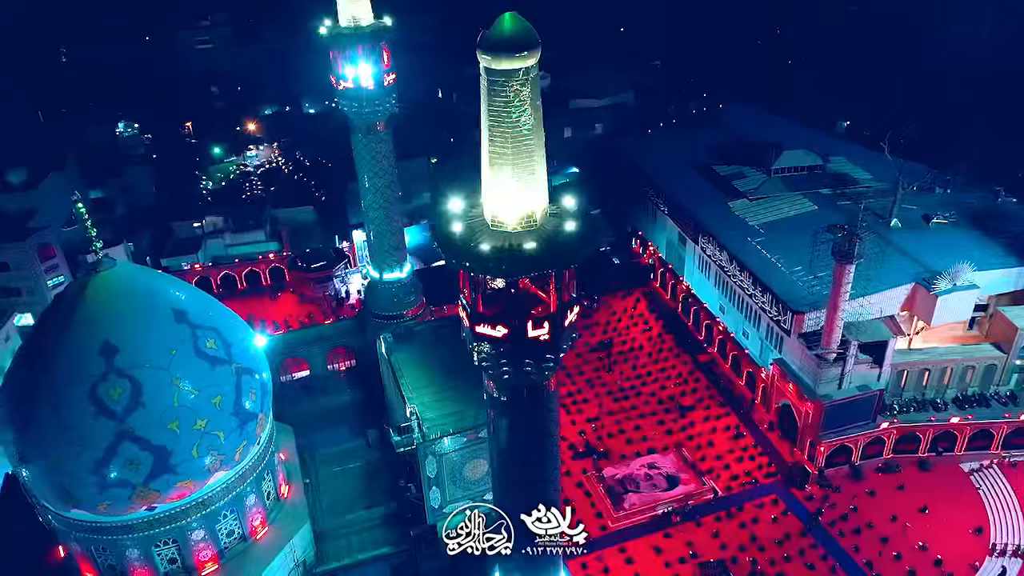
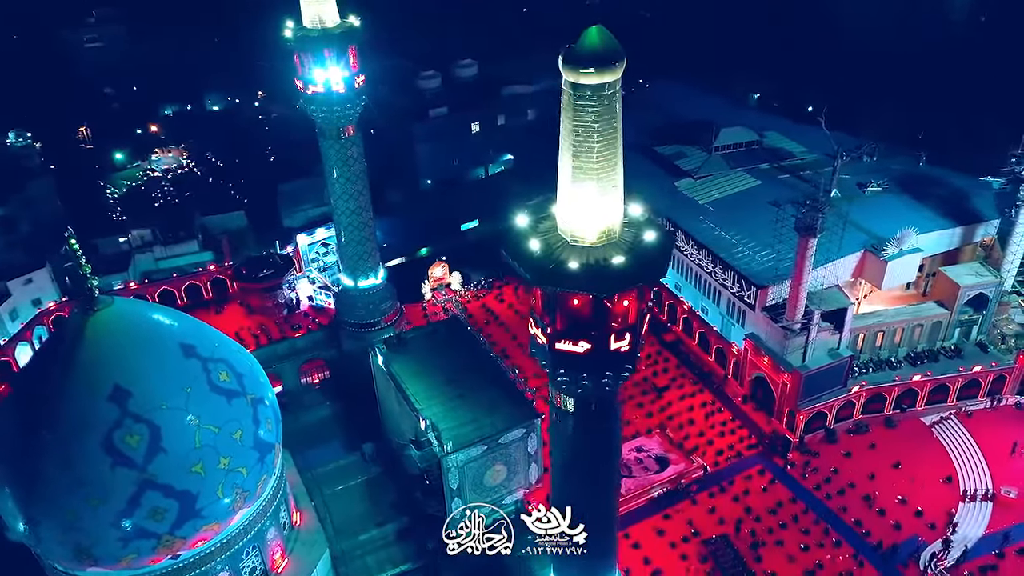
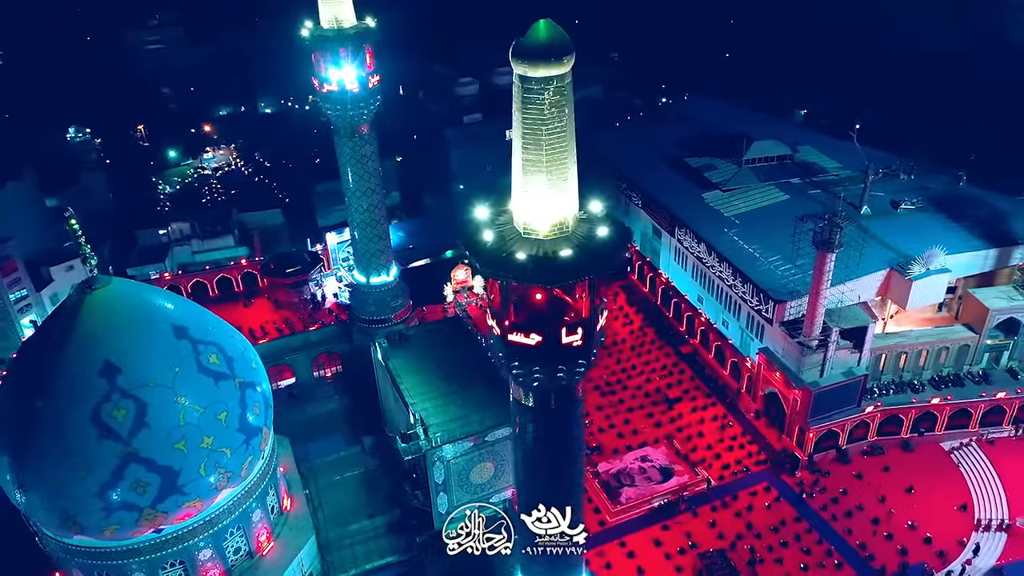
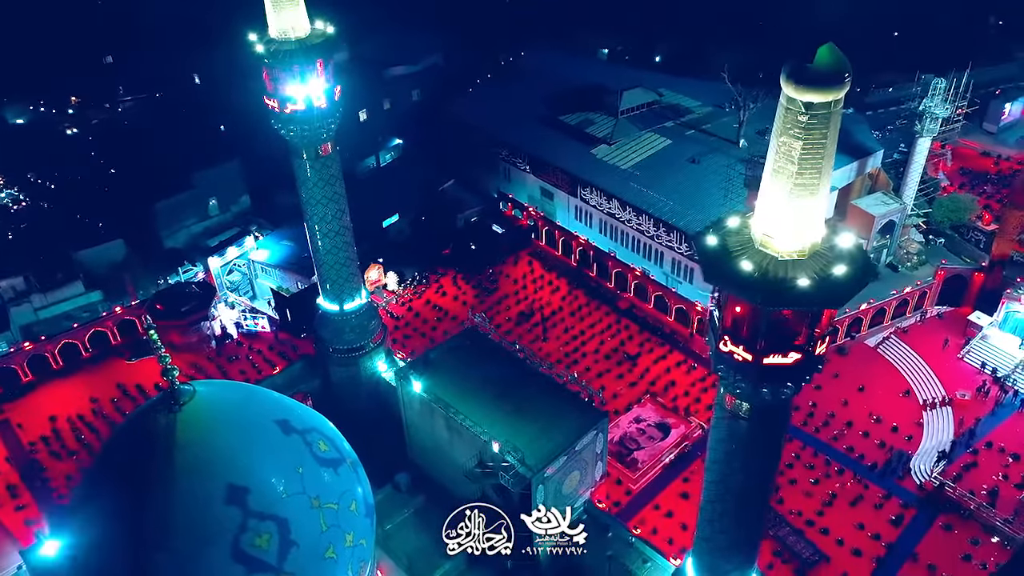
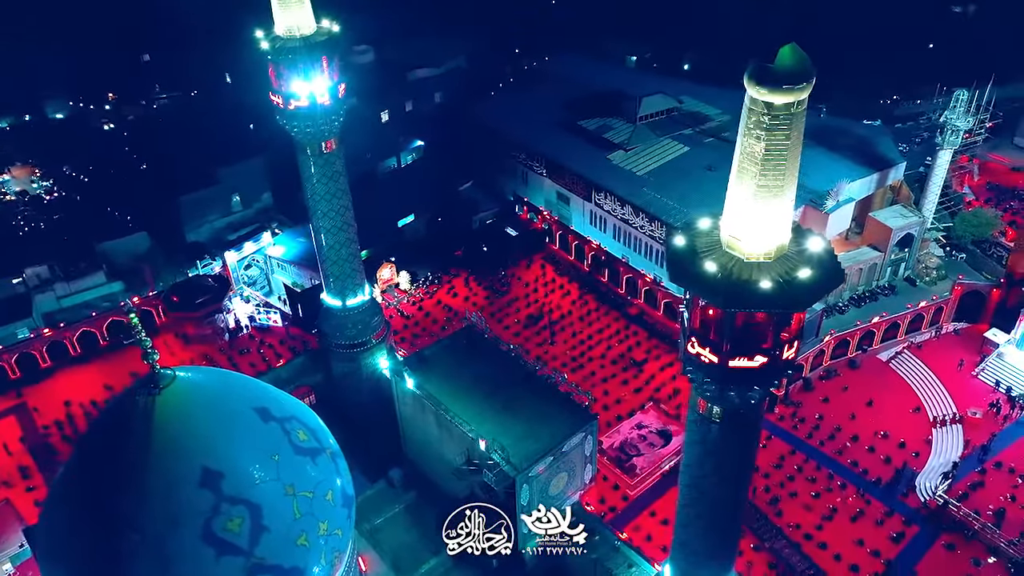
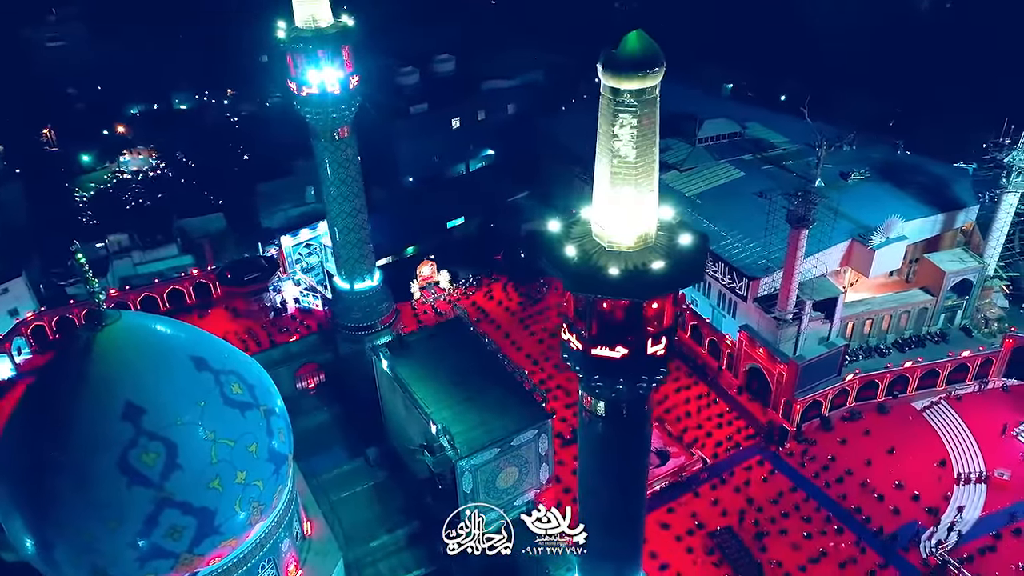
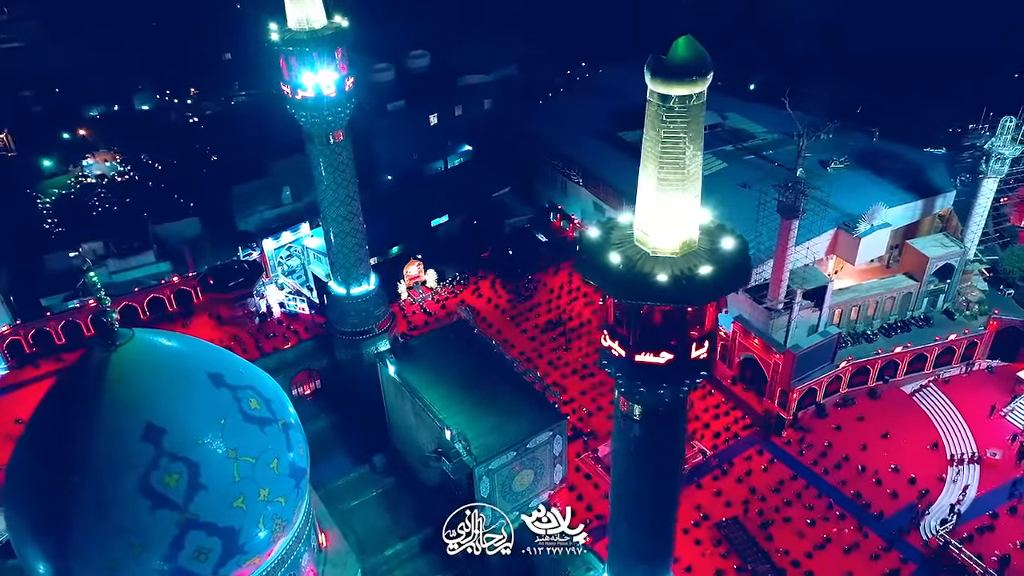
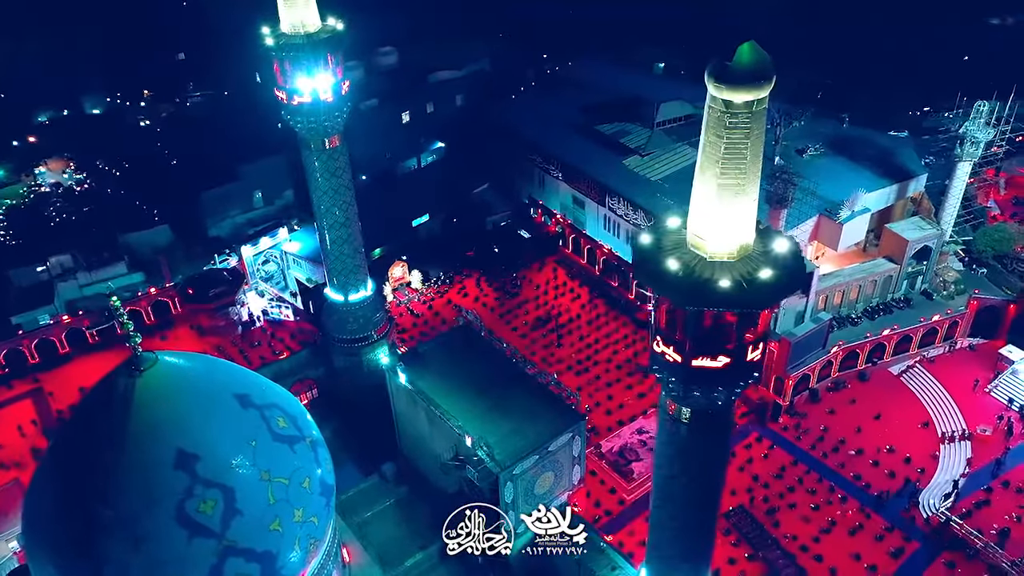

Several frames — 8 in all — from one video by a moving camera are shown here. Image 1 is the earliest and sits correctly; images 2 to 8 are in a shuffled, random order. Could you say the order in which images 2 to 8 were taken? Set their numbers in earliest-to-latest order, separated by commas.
3, 2, 6, 7, 8, 5, 4
